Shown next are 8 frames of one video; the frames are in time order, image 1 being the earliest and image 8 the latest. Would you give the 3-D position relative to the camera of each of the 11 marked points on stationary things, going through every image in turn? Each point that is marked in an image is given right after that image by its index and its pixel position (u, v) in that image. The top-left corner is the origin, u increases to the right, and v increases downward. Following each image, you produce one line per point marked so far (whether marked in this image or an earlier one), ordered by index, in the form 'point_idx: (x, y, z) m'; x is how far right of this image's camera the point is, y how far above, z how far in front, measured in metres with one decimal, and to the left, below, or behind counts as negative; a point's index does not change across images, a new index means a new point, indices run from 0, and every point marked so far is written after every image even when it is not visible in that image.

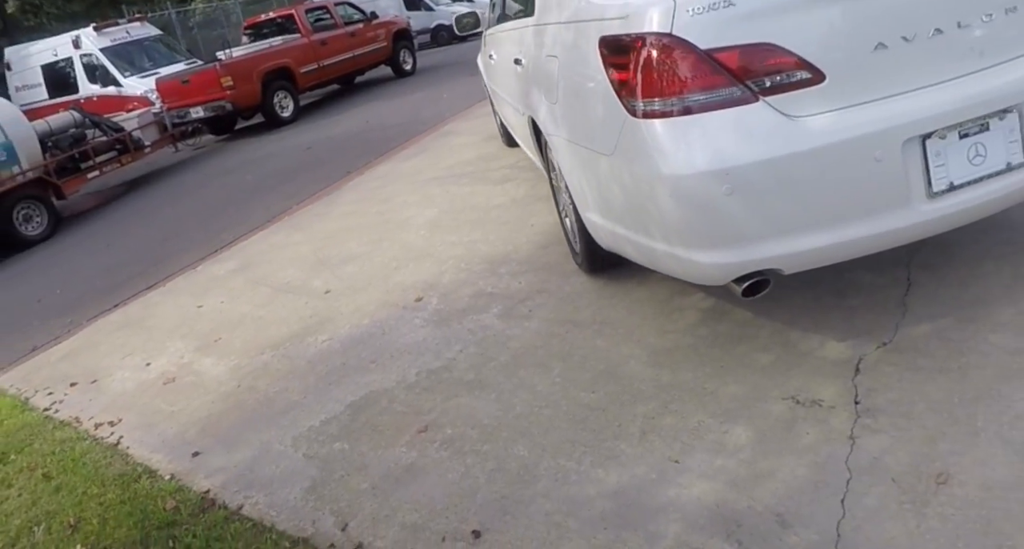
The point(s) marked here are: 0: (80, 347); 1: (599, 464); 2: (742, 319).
0: (-1.8, -0.3, +3.3) m
1: (+0.2, -0.5, +2.2) m
2: (+0.8, -0.2, +2.7) m
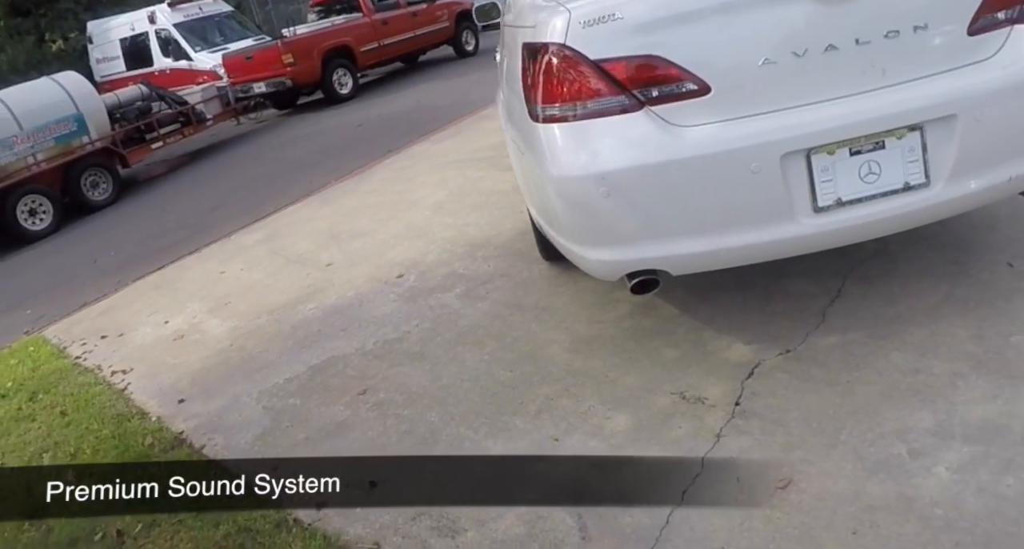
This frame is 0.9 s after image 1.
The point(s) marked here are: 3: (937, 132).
0: (-1.9, -0.1, +3.8) m
1: (-0.1, -0.5, +2.5) m
2: (+0.6, -0.2, +2.9) m
3: (+1.2, +0.4, +2.3) m
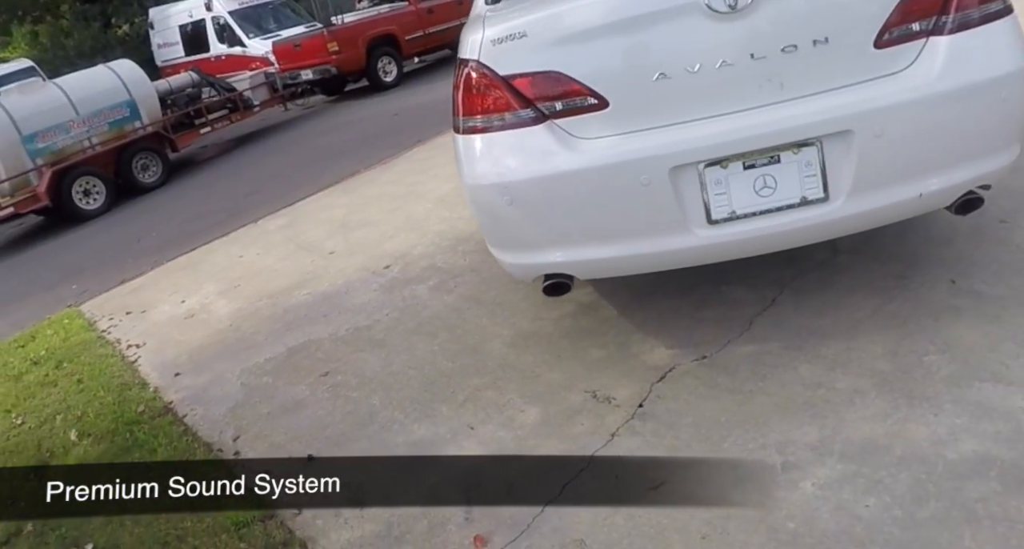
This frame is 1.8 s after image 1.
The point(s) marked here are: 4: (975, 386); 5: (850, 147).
0: (-2.0, 0.0, +4.3) m
1: (-0.3, -0.5, +2.7) m
2: (+0.4, -0.2, +3.0) m
3: (+0.9, +0.4, +2.3) m
4: (+1.4, -0.3, +2.4) m
5: (+1.0, +0.4, +2.3) m
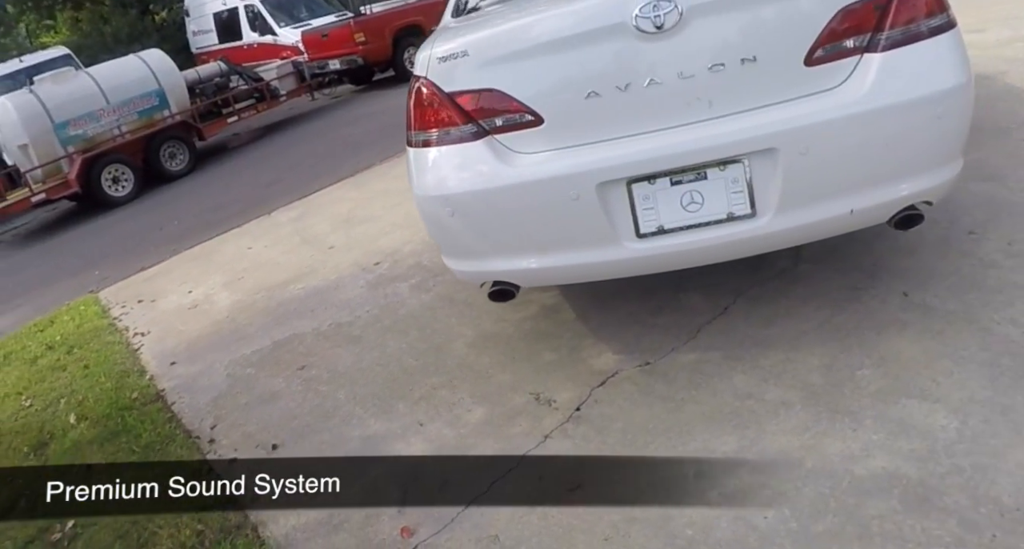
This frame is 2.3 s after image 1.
0: (-2.0, 0.0, +4.6) m
1: (-0.5, -0.5, +2.9) m
2: (+0.2, -0.2, +3.1) m
3: (+0.7, +0.3, +2.4) m
4: (+1.2, -0.4, +2.4) m
5: (+0.8, +0.3, +2.4) m
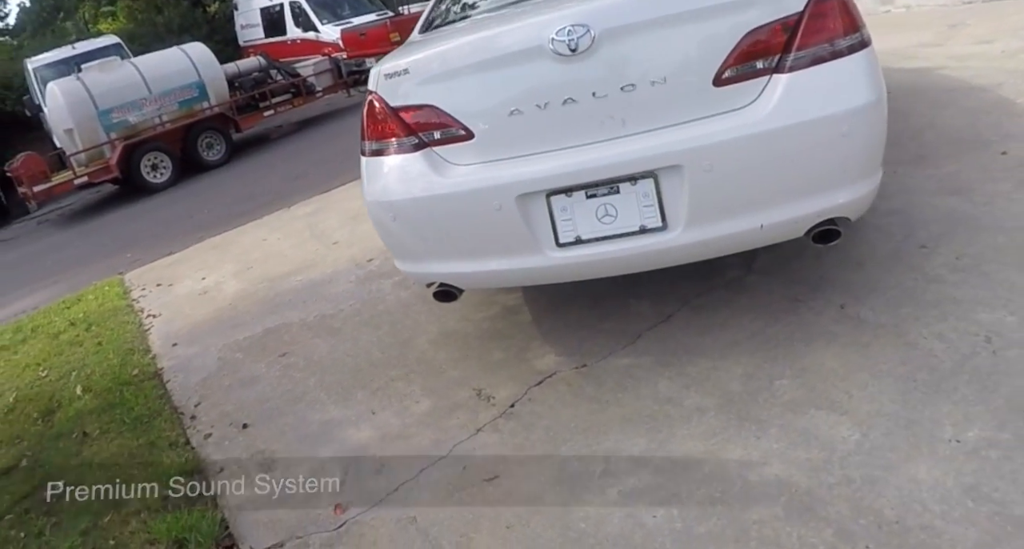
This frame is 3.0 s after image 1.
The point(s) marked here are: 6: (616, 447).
0: (-2.0, +0.1, +4.9) m
1: (-0.7, -0.5, +3.1) m
2: (0.0, -0.2, +3.3) m
3: (+0.5, +0.3, +2.5) m
4: (+1.0, -0.4, +2.5) m
5: (+0.5, +0.3, +2.5) m
6: (+0.3, -0.6, +2.5) m
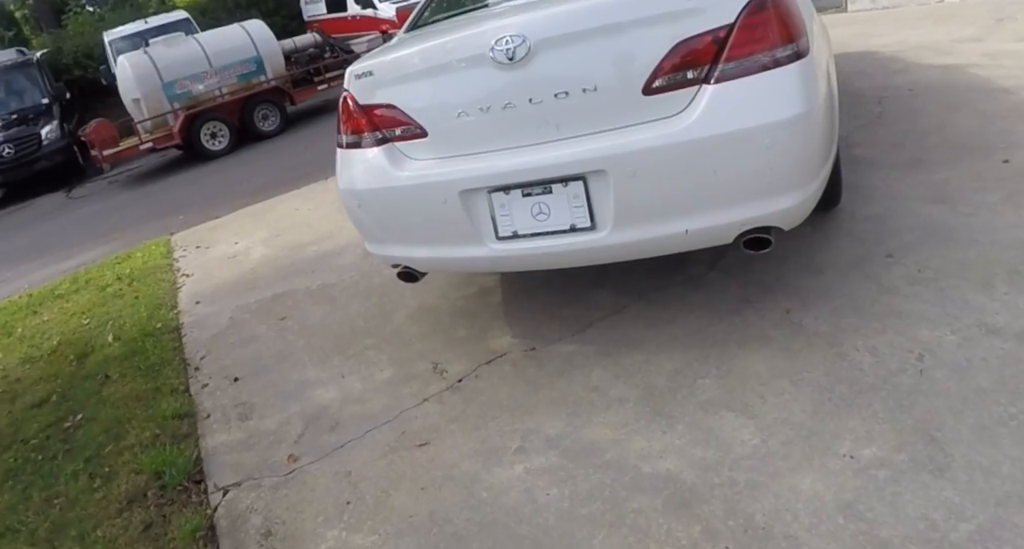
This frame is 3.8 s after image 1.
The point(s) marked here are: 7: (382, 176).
0: (-1.9, +0.4, +5.4) m
1: (-0.9, -0.4, +3.5) m
2: (-0.1, -0.1, +3.5) m
3: (+0.3, +0.3, +2.7) m
4: (+0.7, -0.5, +2.7) m
5: (+0.3, +0.3, +2.7) m
6: (+0.1, -0.5, +2.8) m
7: (-0.5, +0.4, +2.9) m
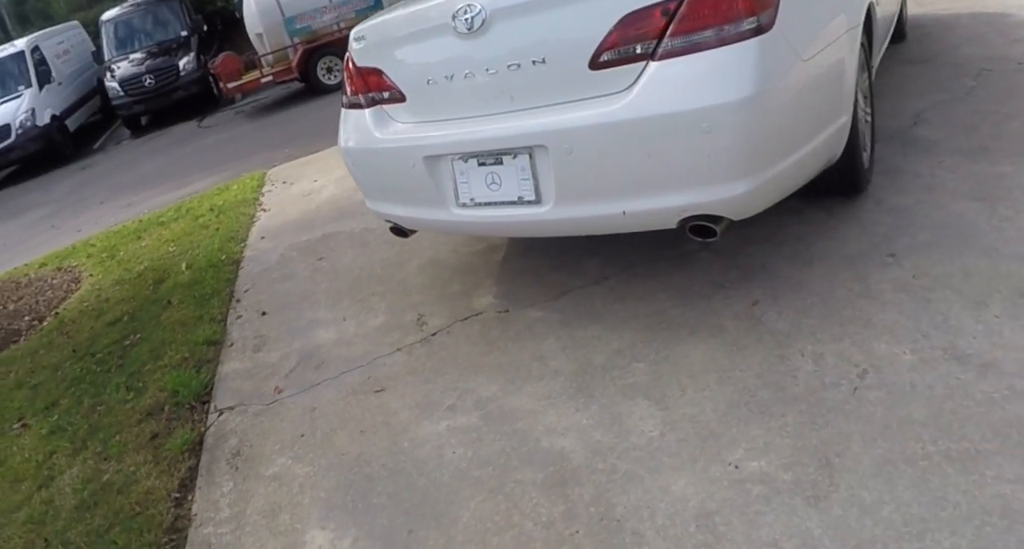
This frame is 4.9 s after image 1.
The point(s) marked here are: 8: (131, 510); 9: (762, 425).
0: (-1.4, +0.9, +5.9) m
1: (-0.9, -0.1, +3.9) m
2: (-0.1, +0.1, +3.7) m
3: (+0.1, +0.4, +2.7) m
4: (+0.4, -0.4, +2.7) m
5: (+0.1, +0.4, +2.7) m
6: (-0.1, -0.4, +3.0) m
7: (-0.6, +0.5, +3.2) m
8: (-1.3, -0.8, +2.7) m
9: (+0.8, -0.5, +2.5) m
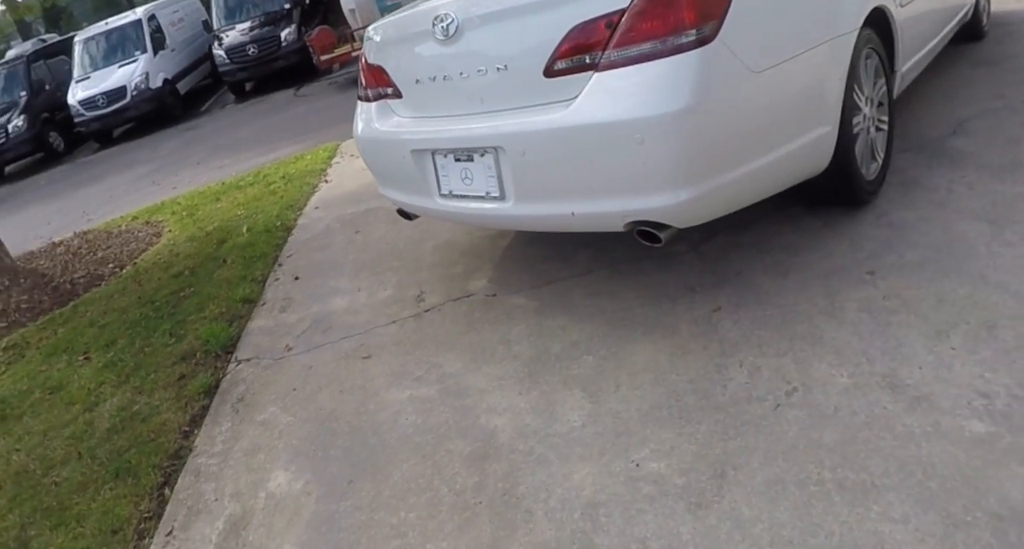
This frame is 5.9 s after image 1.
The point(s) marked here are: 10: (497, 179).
0: (-0.8, +1.2, +6.3) m
1: (-0.8, 0.0, +4.3) m
2: (-0.1, +0.1, +4.0) m
3: (0.0, +0.4, +3.0) m
4: (+0.2, -0.4, +2.9) m
5: (0.0, +0.4, +2.9) m
6: (-0.3, -0.4, +3.3) m
7: (-0.6, +0.6, +3.5) m
8: (-1.5, -0.7, +3.3) m
9: (+0.6, -0.5, +2.7) m
10: (-0.1, +0.3, +3.0) m
